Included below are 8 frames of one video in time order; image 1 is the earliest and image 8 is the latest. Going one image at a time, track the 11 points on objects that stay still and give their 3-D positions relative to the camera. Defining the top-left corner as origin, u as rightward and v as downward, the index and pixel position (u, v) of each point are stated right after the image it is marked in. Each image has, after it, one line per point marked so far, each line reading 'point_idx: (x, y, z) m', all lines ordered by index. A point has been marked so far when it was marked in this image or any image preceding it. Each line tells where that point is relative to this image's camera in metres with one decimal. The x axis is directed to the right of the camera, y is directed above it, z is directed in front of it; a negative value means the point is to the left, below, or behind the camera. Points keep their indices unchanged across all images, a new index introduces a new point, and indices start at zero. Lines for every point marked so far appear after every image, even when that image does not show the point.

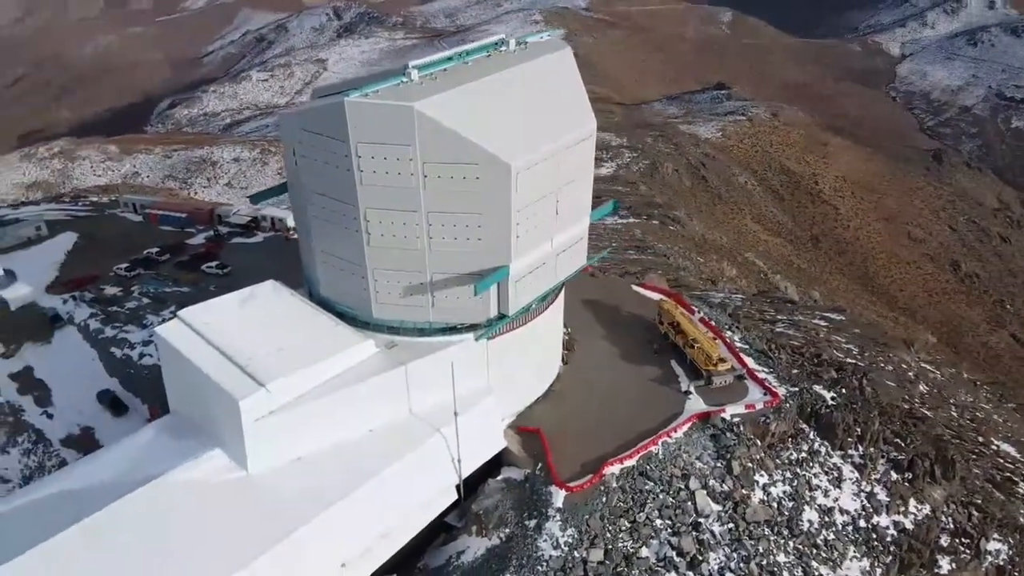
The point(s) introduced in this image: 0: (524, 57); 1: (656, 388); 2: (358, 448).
0: (+0.2, +5.2, +16.8) m
1: (+3.9, -2.7, +19.8) m
2: (-3.3, -3.4, +15.9) m
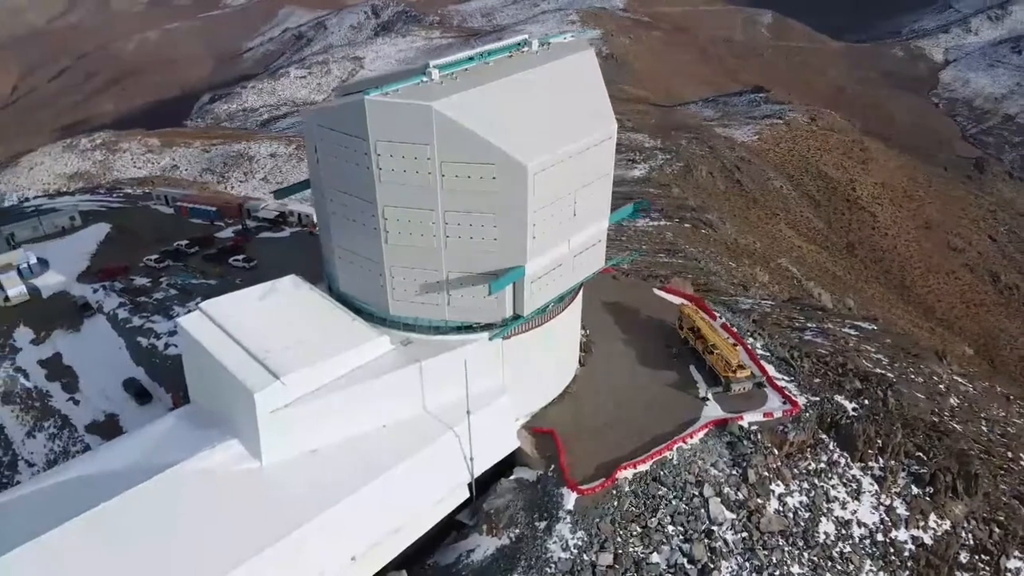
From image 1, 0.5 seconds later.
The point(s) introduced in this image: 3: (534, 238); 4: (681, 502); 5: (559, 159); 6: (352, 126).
0: (+0.8, +5.2, +16.8) m
1: (+4.3, -2.8, +19.6) m
2: (-3.0, -3.3, +16.0) m
3: (+0.4, +1.0, +15.6) m
4: (+3.9, -4.9, +17.0) m
5: (+0.9, +2.6, +15.4) m
6: (-3.2, +3.3, +15.0) m
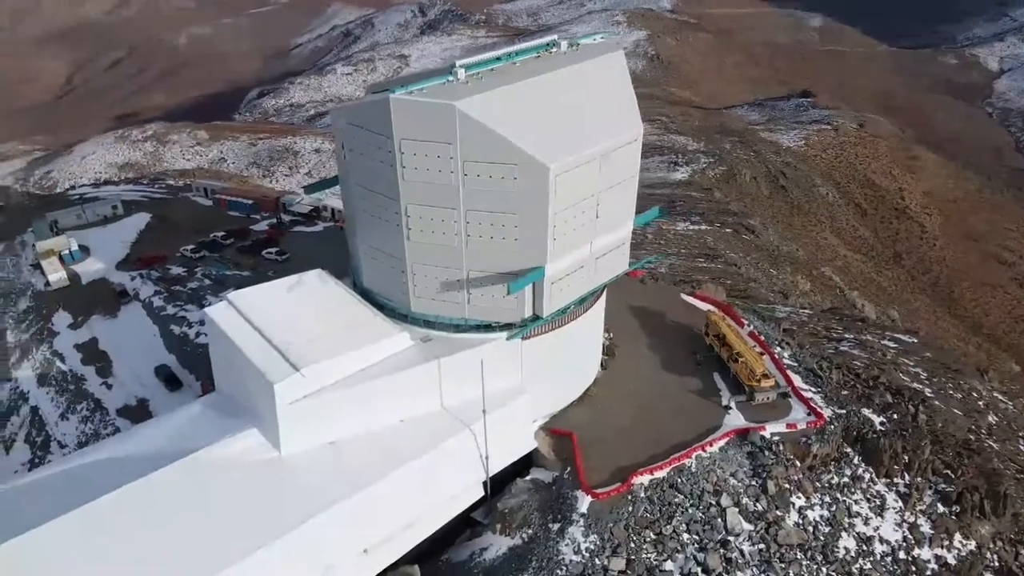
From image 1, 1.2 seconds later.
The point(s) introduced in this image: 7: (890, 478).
0: (+1.4, +5.2, +16.7) m
1: (+4.8, -2.9, +19.4) m
2: (-2.7, -3.2, +16.1) m
3: (+0.9, +1.0, +15.6) m
4: (+4.2, -5.0, +16.8) m
5: (+1.4, +2.6, +15.3) m
6: (-2.8, +3.4, +15.2) m
7: (+9.4, -4.7, +18.4) m
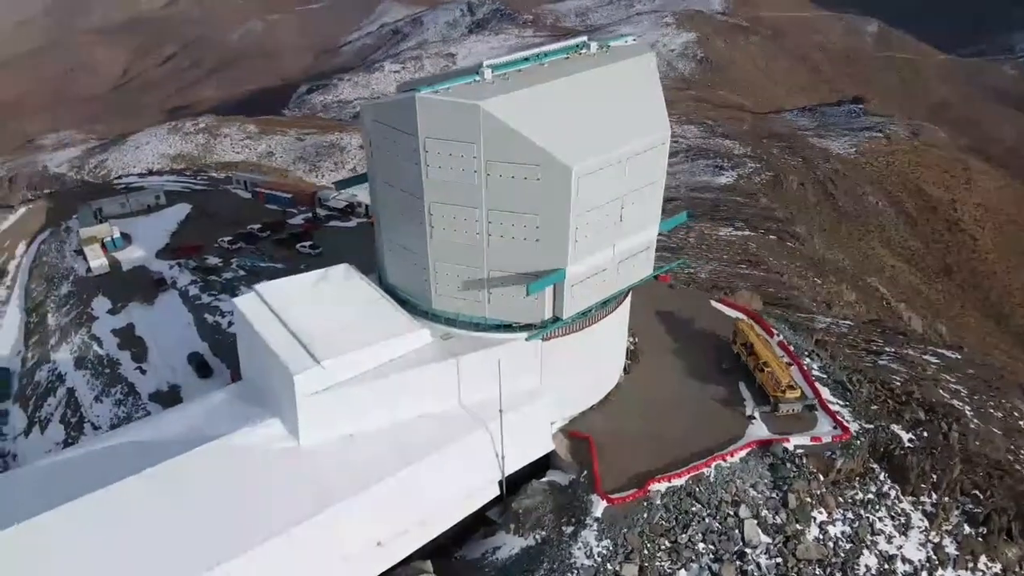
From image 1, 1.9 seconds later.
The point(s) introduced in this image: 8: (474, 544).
0: (+2.0, +5.1, +16.6) m
1: (+5.3, -3.1, +19.1) m
2: (-2.3, -3.1, +16.3) m
3: (+1.3, +1.0, +15.6) m
4: (+4.5, -5.2, +16.5) m
5: (+1.9, +2.5, +15.2) m
6: (-2.2, +3.4, +15.3) m
7: (+9.8, -5.0, +17.9) m
8: (-0.9, -5.9, +17.1) m
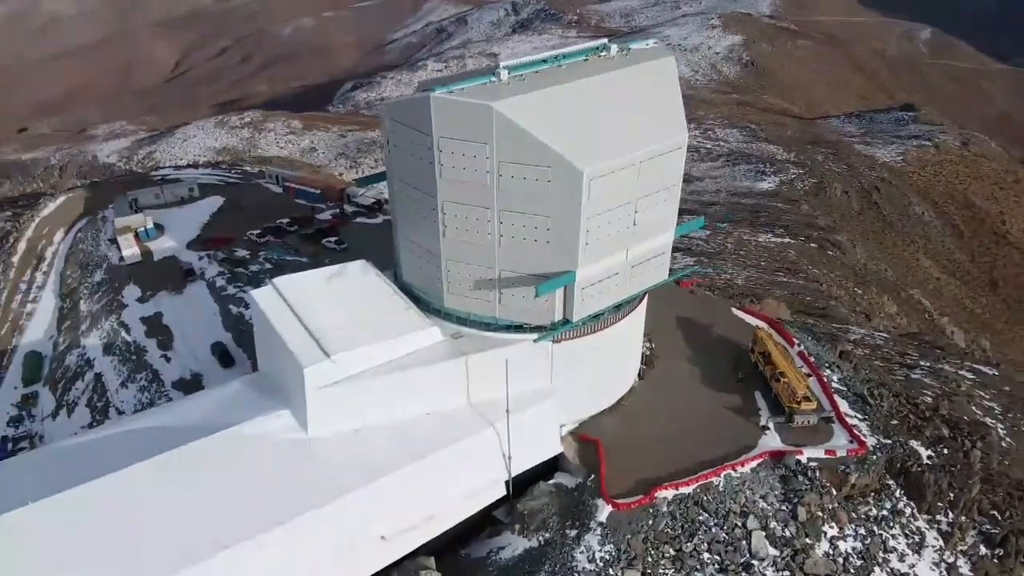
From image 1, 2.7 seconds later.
0: (+2.5, +5.0, +16.6) m
1: (+5.6, -3.3, +18.9) m
2: (-2.2, -3.1, +16.4) m
3: (+1.6, +0.9, +15.5) m
4: (+4.6, -5.3, +16.3) m
5: (+2.2, +2.4, +15.1) m
6: (-1.9, +3.5, +15.4) m
7: (+9.9, -5.4, +17.4) m
8: (-0.8, -5.9, +17.2) m
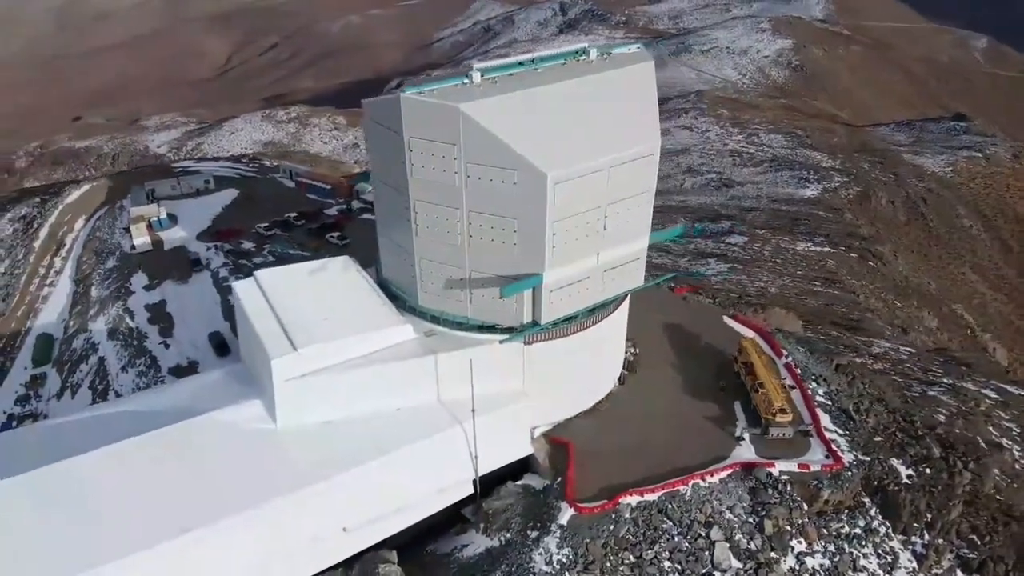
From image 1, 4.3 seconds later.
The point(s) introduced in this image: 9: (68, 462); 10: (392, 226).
0: (+2.0, +4.9, +16.5) m
1: (+5.0, -3.5, +18.7) m
2: (-2.9, -3.0, +16.7) m
3: (+0.9, +0.8, +15.6) m
4: (+3.8, -5.5, +16.2) m
5: (+1.5, +2.4, +15.2) m
6: (-2.5, +3.5, +15.7) m
7: (+9.1, -5.7, +17.0) m
8: (-1.6, -5.9, +17.3) m
9: (-9.0, -3.5, +15.1) m
10: (-2.8, +1.4, +17.3) m
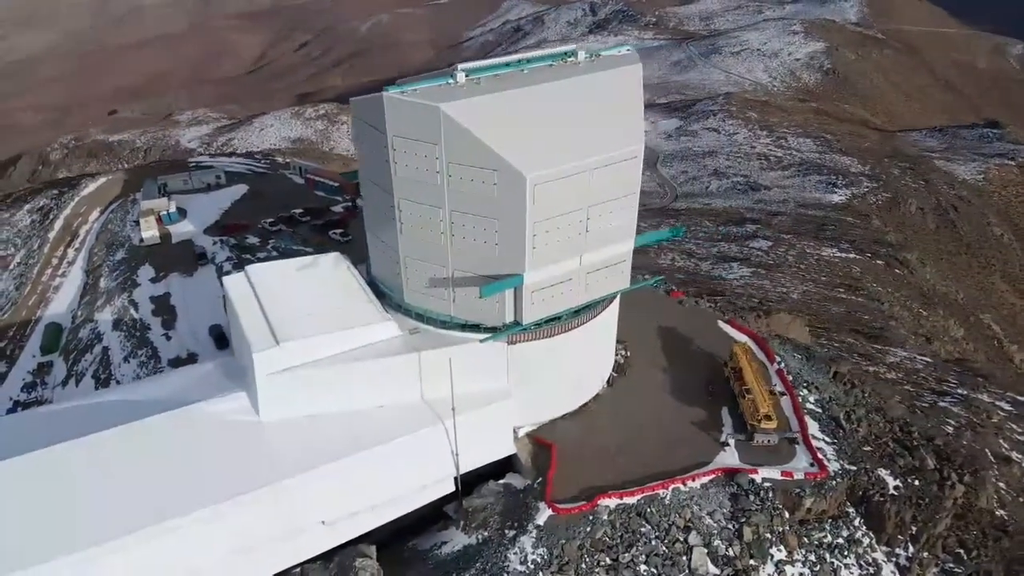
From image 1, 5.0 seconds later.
0: (+1.7, +4.9, +16.6) m
1: (+4.6, -3.6, +18.6) m
2: (-3.4, -2.9, +16.8) m
3: (+0.5, +0.8, +15.6) m
4: (+3.2, -5.6, +16.2) m
5: (+1.2, +2.3, +15.2) m
6: (-2.8, +3.6, +15.8) m
7: (+8.6, -5.9, +16.8) m
8: (-2.0, -5.8, +17.5) m
9: (-9.5, -3.3, +15.5) m
10: (-3.1, +1.5, +17.5) m
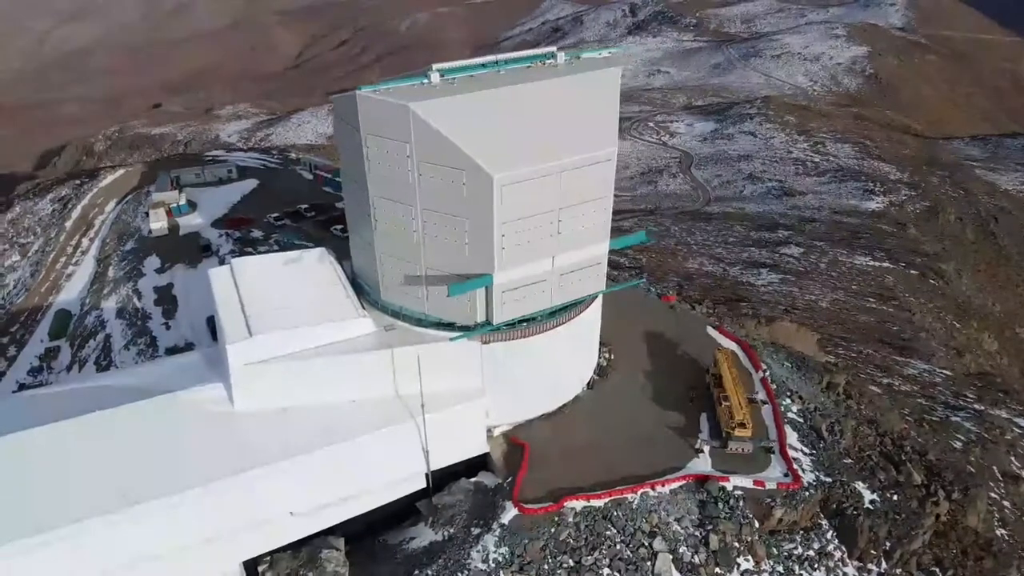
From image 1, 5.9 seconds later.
0: (+1.2, +4.8, +16.6) m
1: (+4.0, -3.7, +18.5) m
2: (-4.0, -2.9, +17.1) m
3: (-0.1, +0.8, +15.7) m
4: (+2.5, -5.7, +16.2) m
5: (+0.6, +2.3, +15.2) m
6: (-3.4, +3.7, +16.1) m
7: (+7.9, -6.1, +16.6) m
8: (-2.8, -5.8, +17.7) m
9: (-10.3, -3.1, +16.0) m
10: (-3.7, +1.6, +17.7) m
